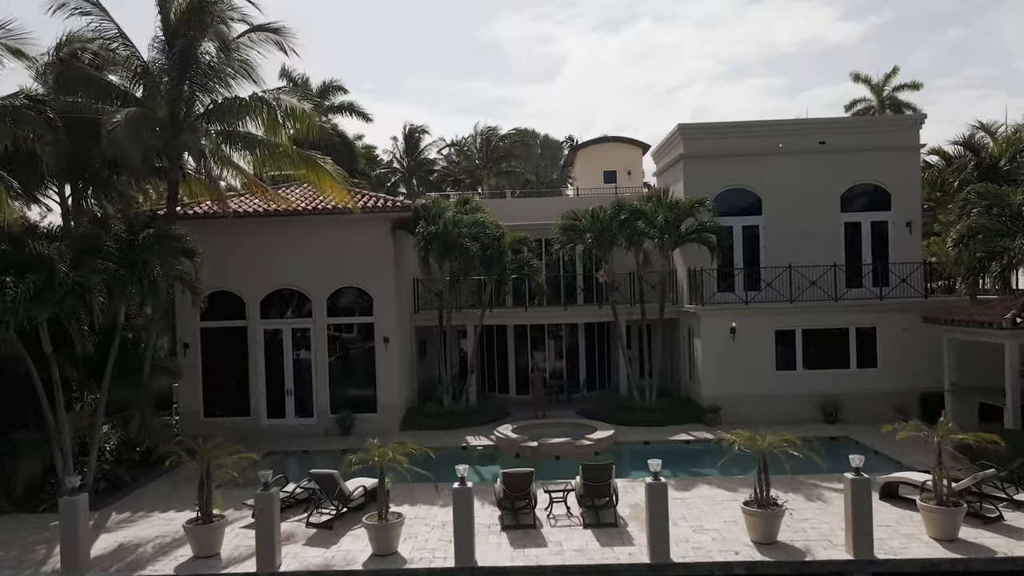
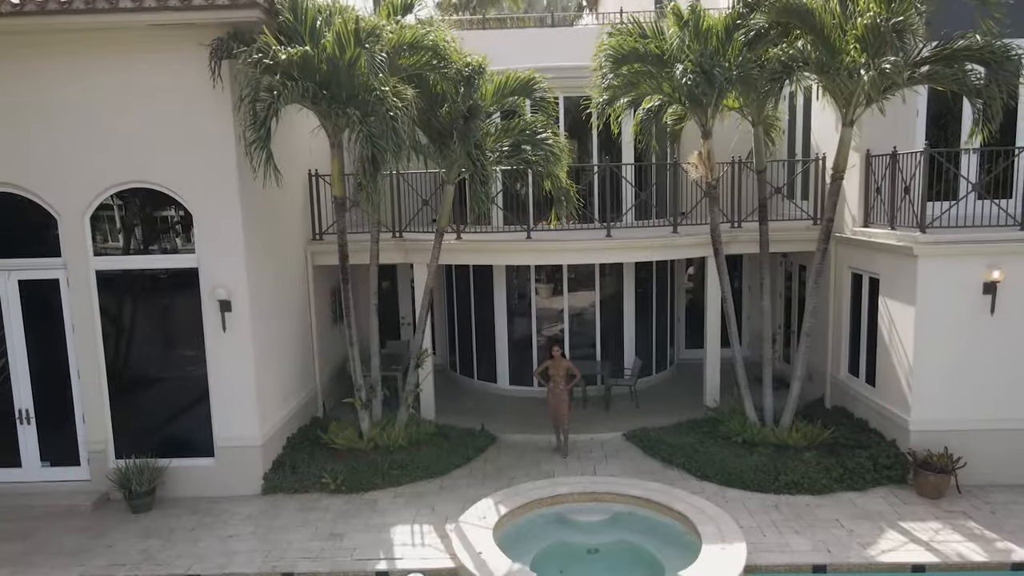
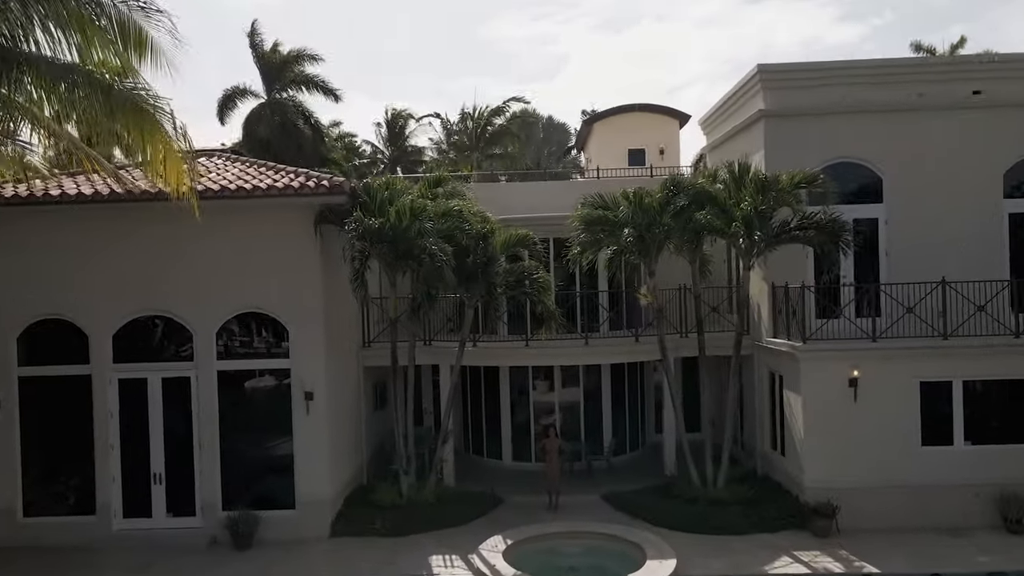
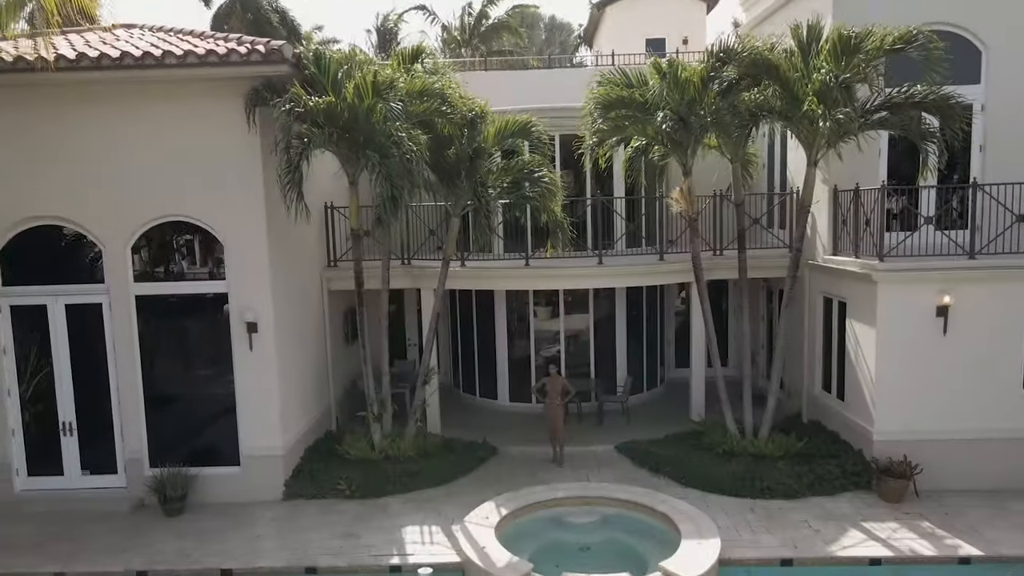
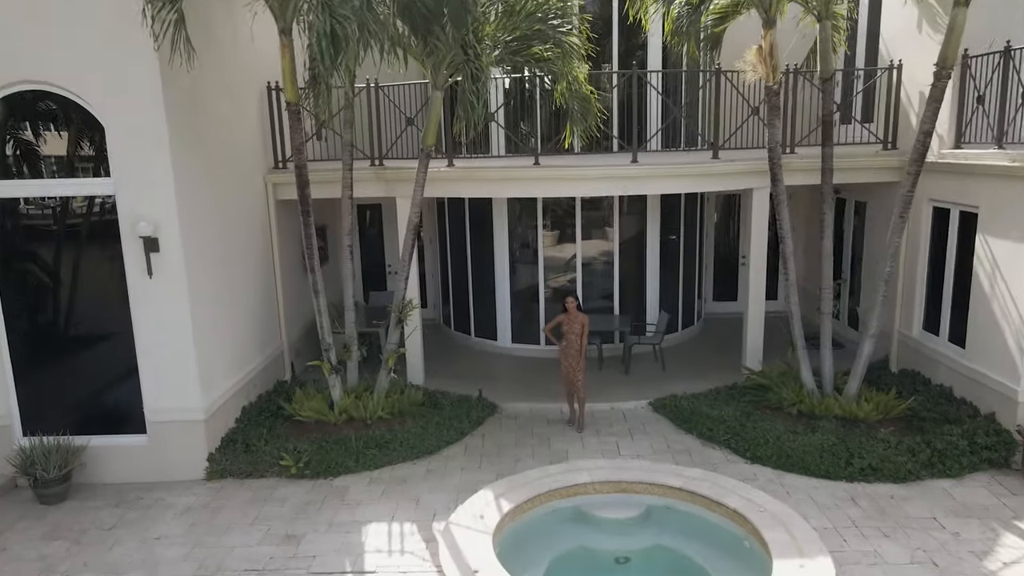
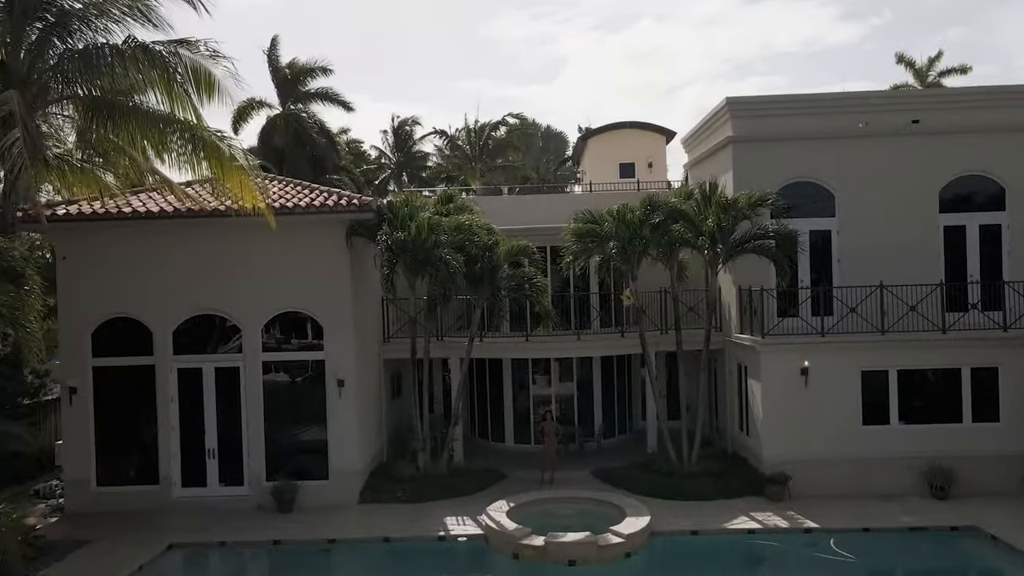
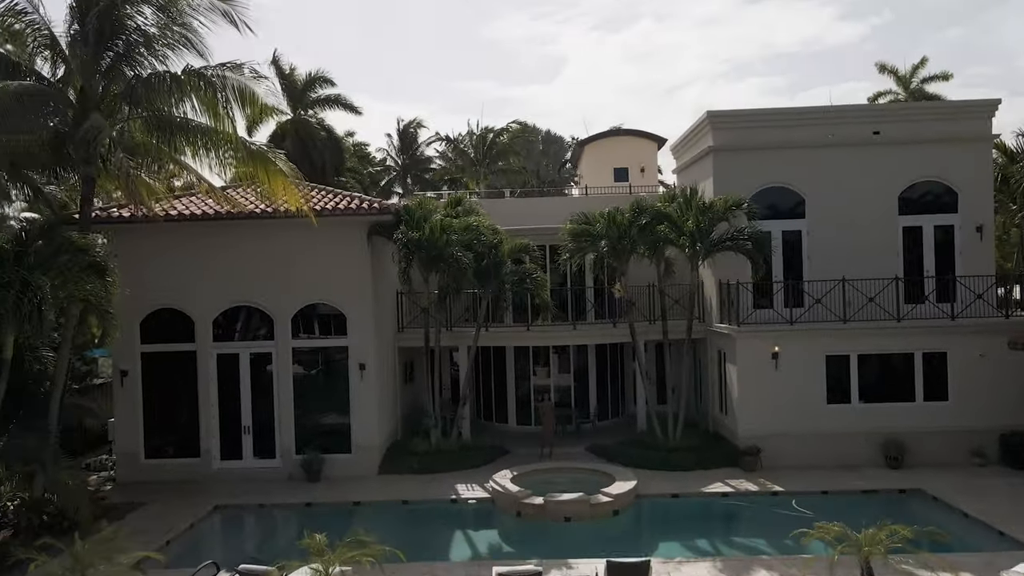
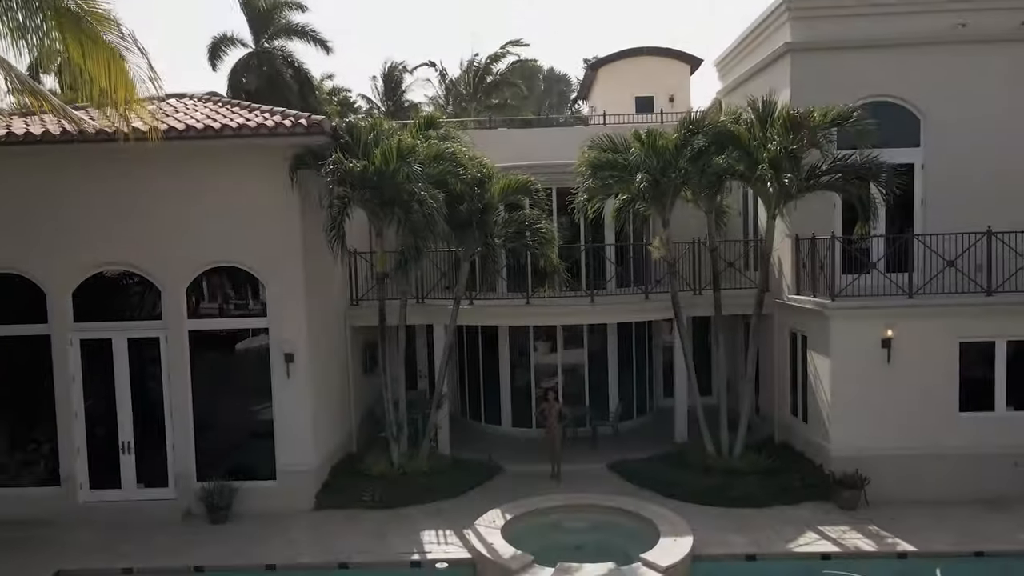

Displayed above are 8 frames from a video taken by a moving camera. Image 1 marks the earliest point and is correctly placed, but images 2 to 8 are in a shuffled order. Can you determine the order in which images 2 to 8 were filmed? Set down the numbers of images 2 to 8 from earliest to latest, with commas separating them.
7, 6, 3, 8, 4, 2, 5
